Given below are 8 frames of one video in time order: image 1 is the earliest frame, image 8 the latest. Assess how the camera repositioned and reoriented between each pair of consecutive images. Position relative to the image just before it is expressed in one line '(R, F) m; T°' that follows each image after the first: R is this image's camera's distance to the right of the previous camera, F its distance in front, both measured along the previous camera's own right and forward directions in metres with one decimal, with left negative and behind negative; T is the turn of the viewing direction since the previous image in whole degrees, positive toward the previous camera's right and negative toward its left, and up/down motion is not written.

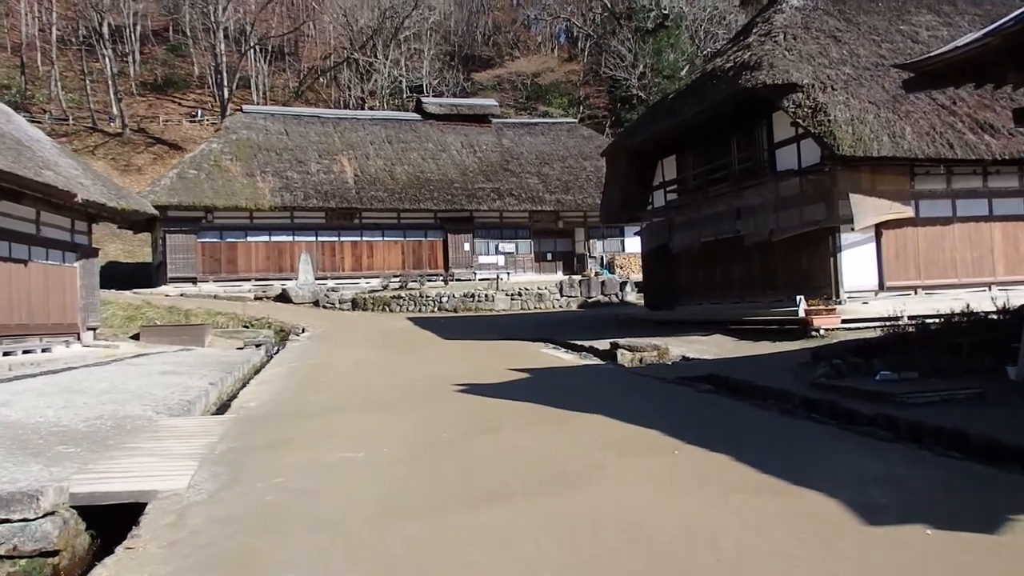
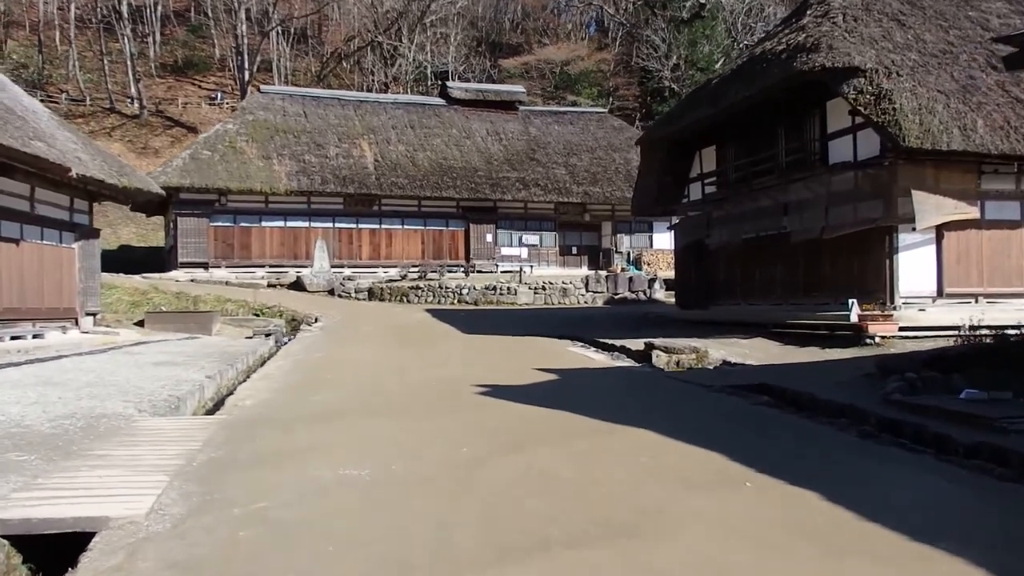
(-0.1, +0.8) m; -1°
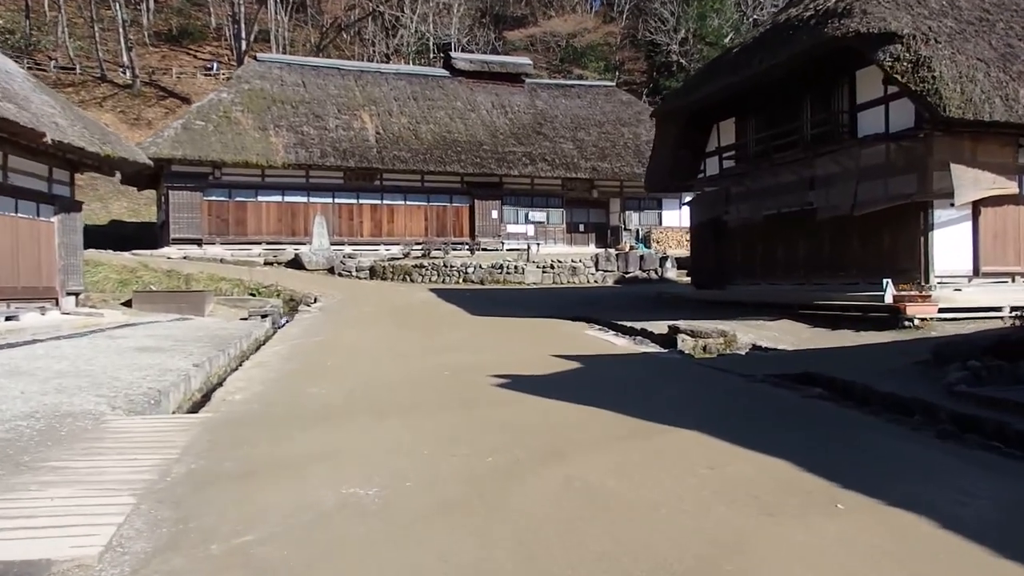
(-0.1, +0.7) m; 0°
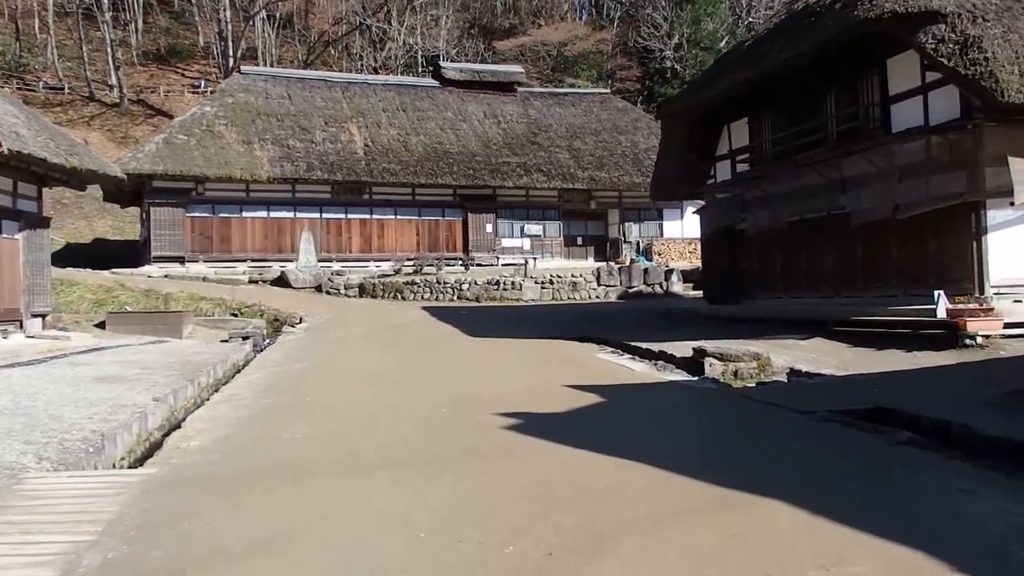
(-0.1, +0.8) m; 0°
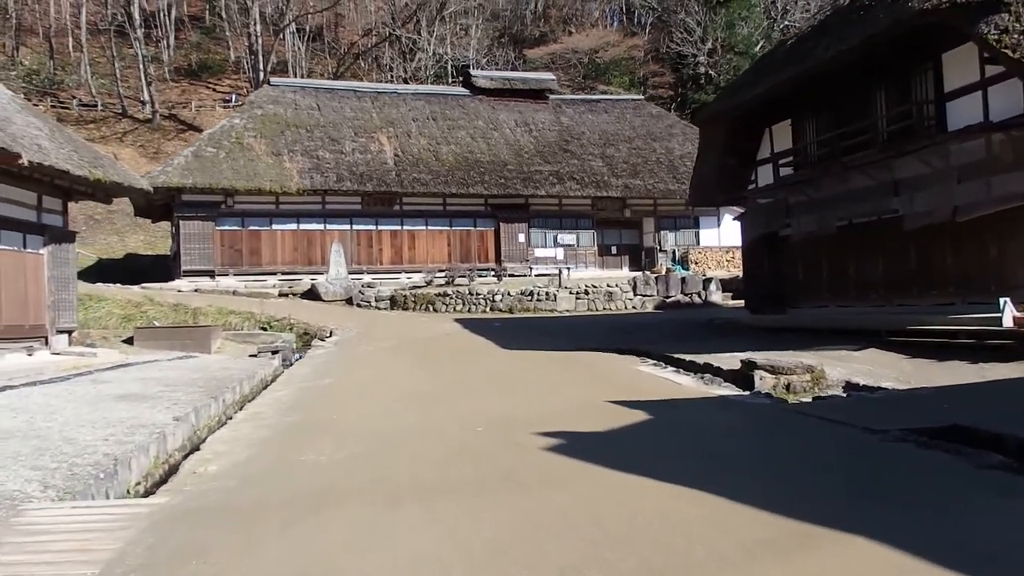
(0.0, +0.3) m; -2°
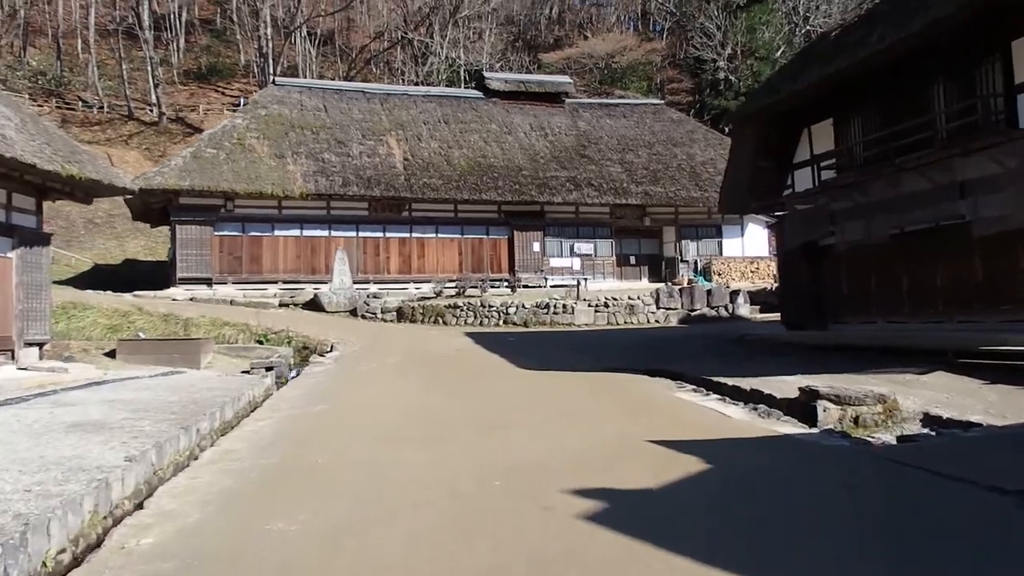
(-0.1, +1.0) m; -1°
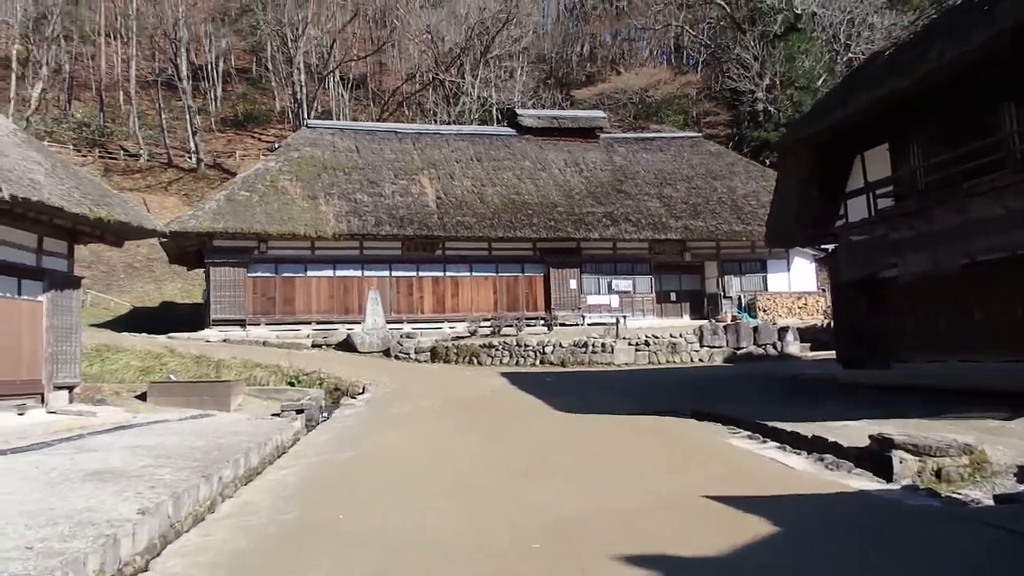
(0.0, +0.3) m; -2°
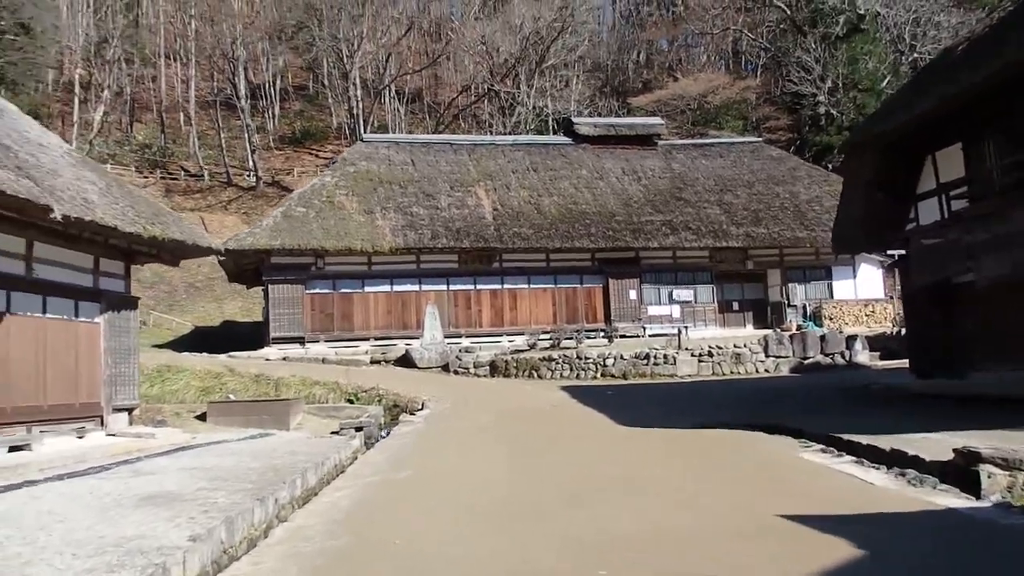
(0.0, +0.2) m; -3°
